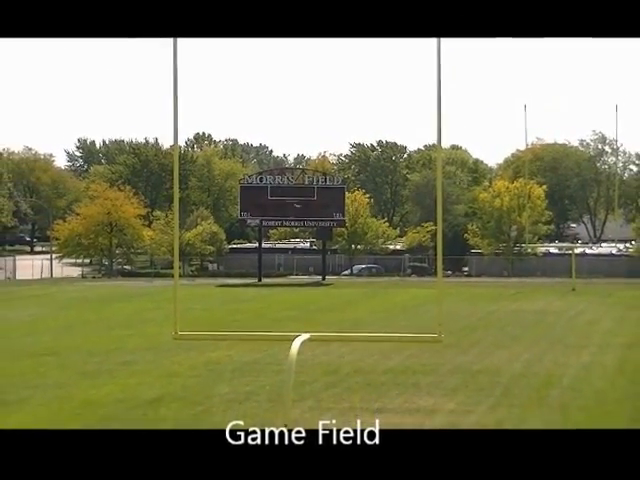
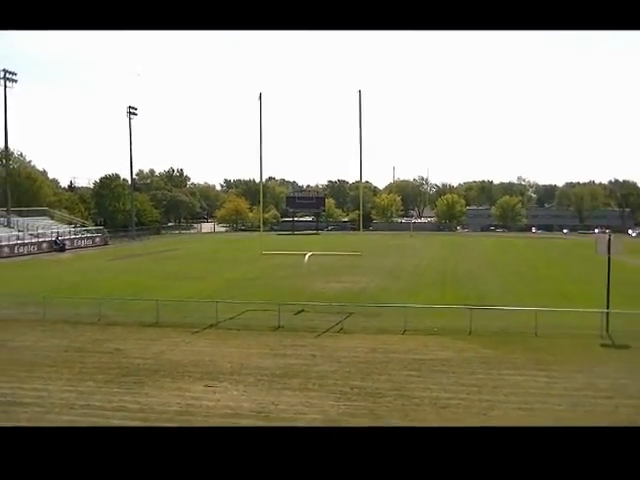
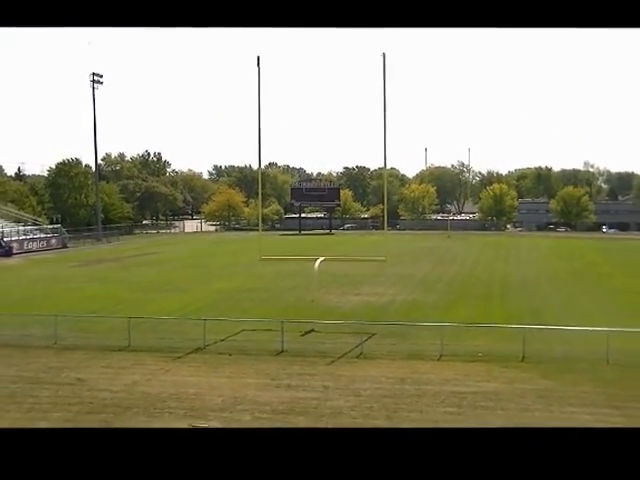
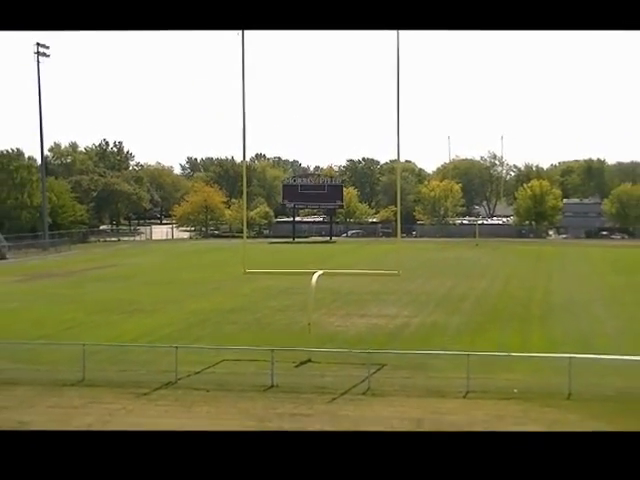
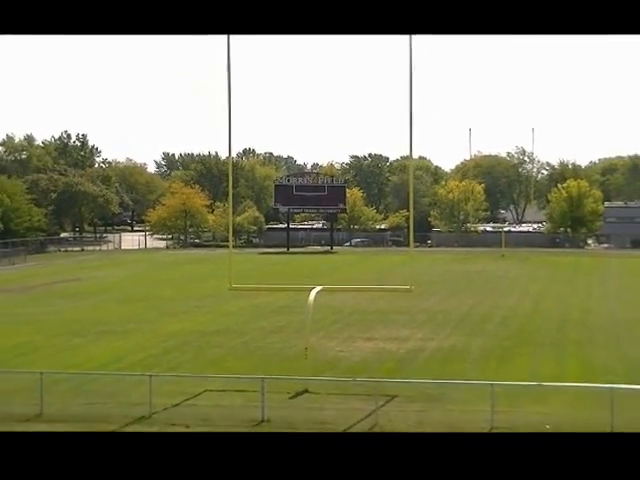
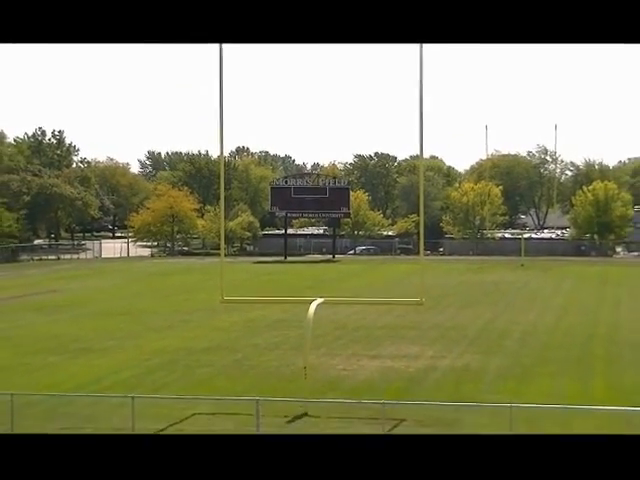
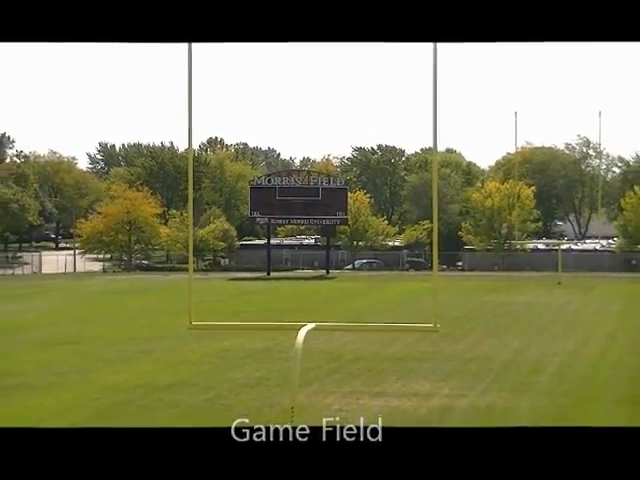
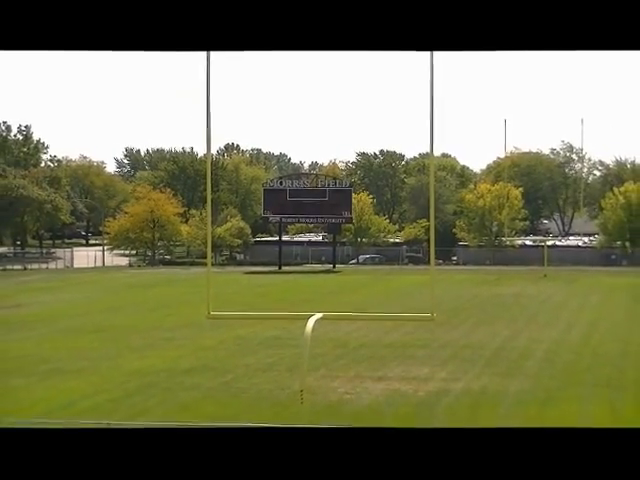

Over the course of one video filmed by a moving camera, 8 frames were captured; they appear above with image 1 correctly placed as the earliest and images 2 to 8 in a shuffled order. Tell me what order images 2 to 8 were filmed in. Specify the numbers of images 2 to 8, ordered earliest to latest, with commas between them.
7, 8, 6, 5, 4, 3, 2
